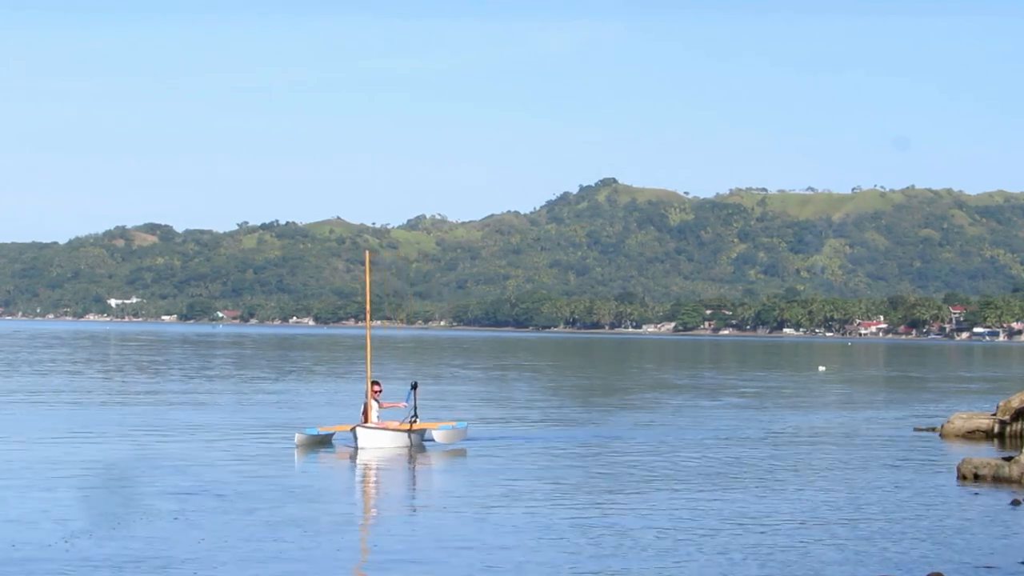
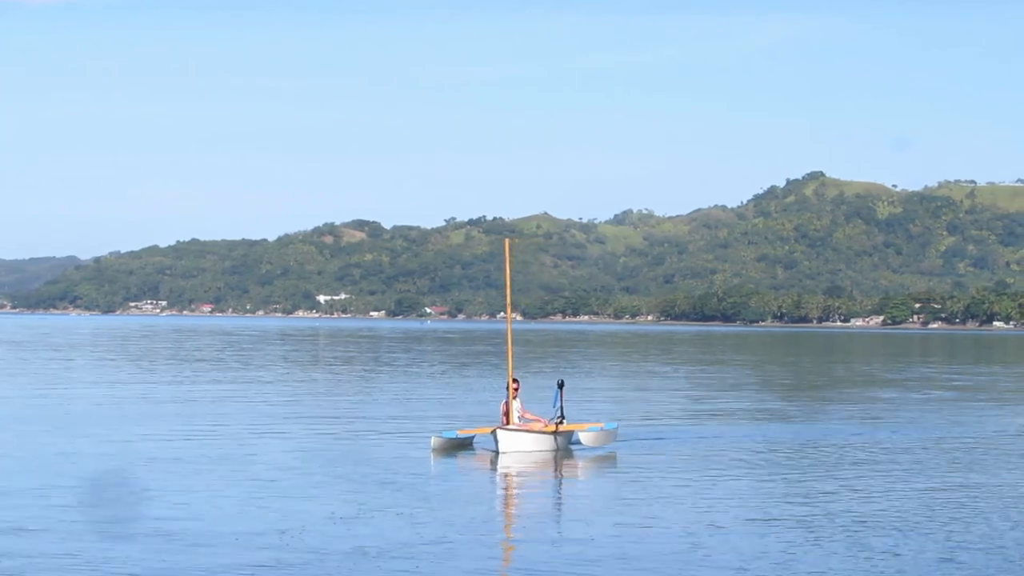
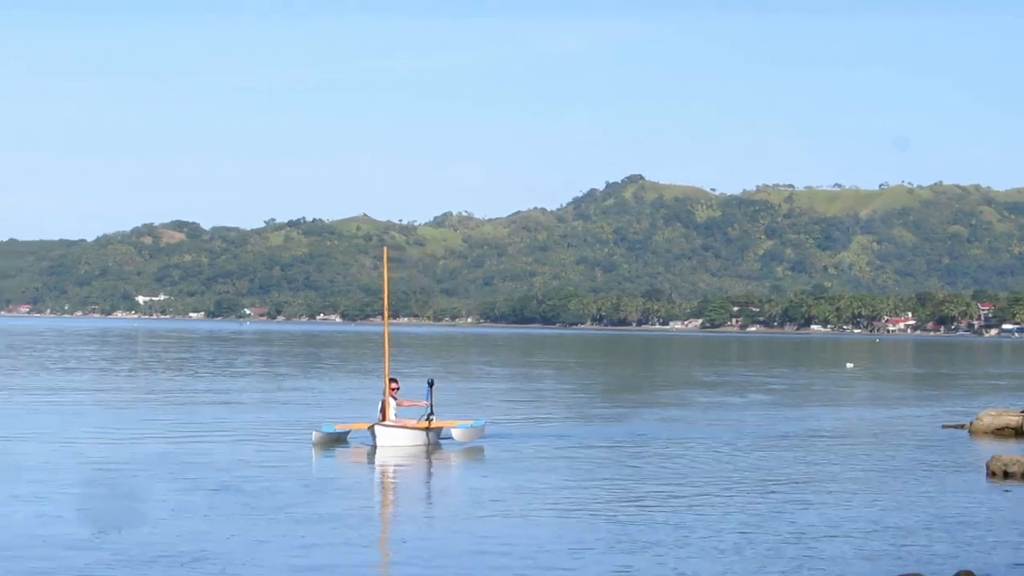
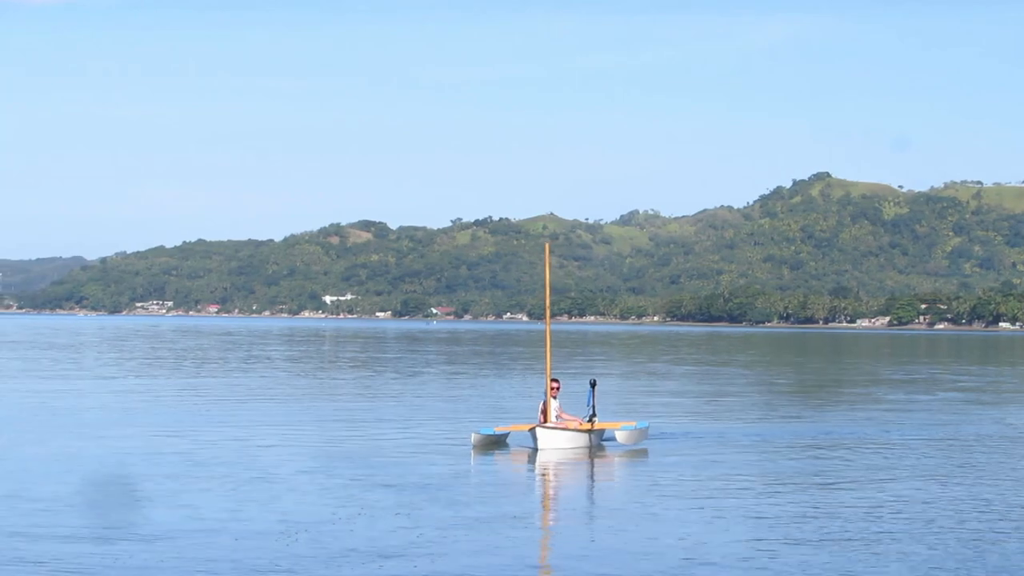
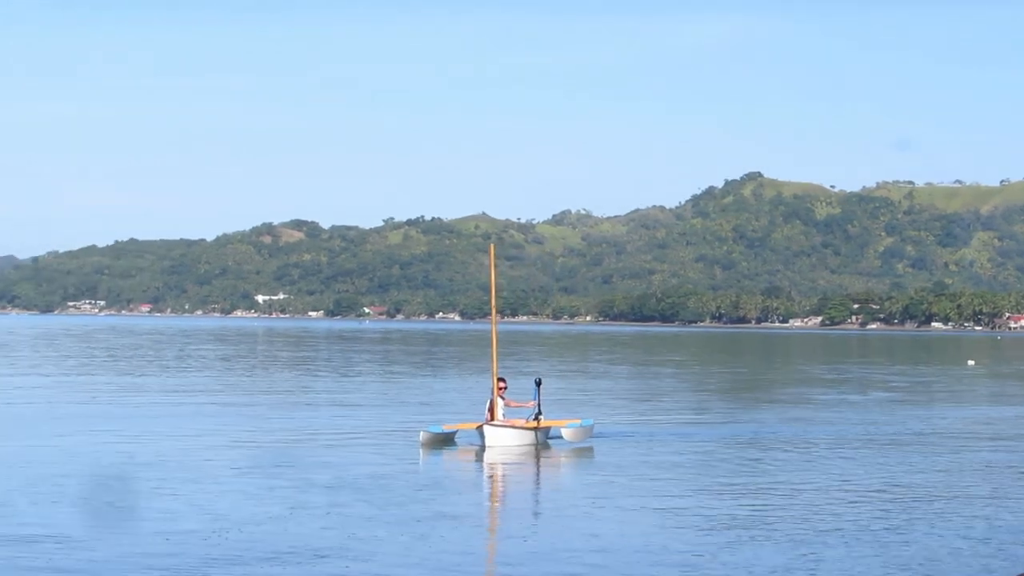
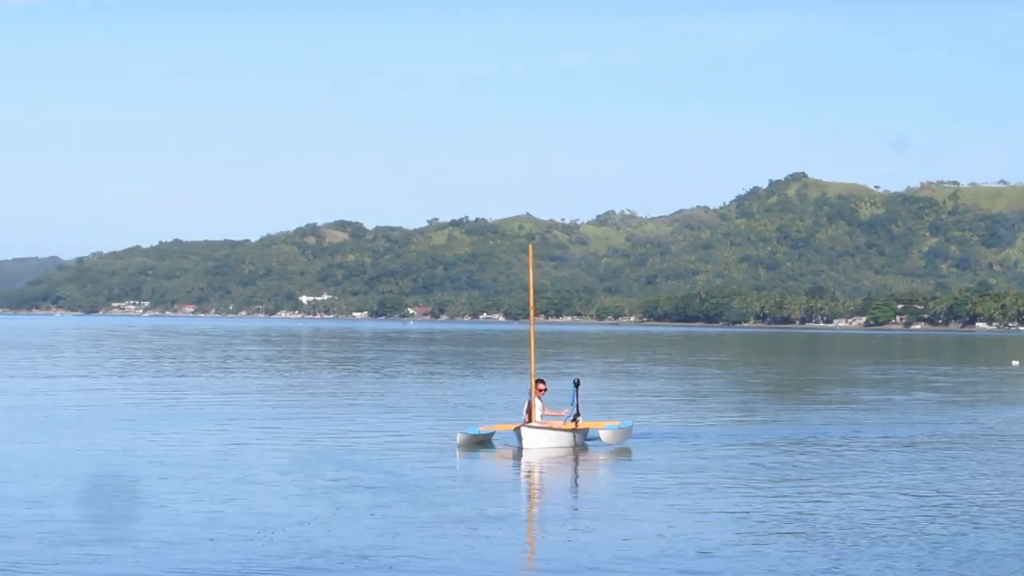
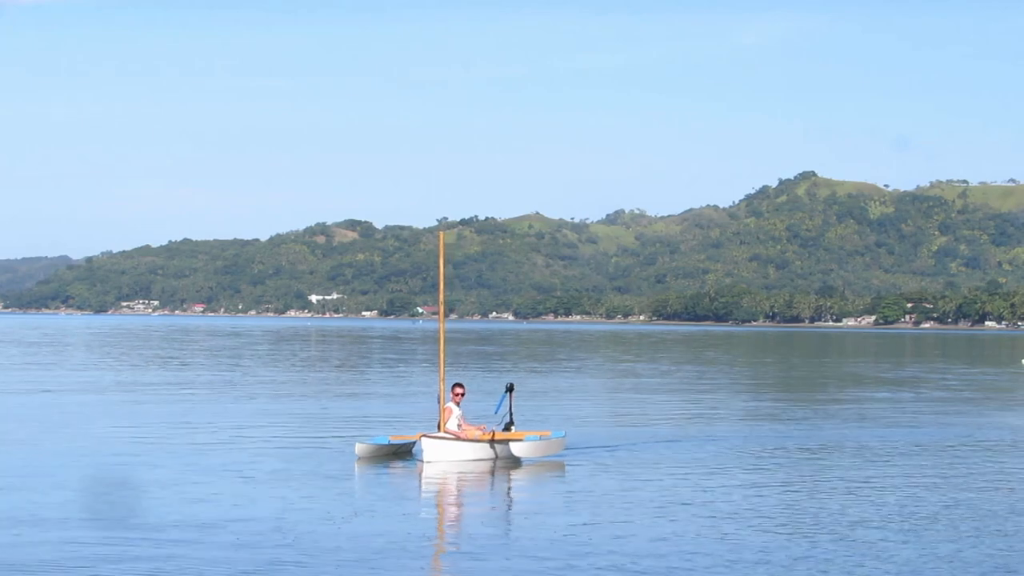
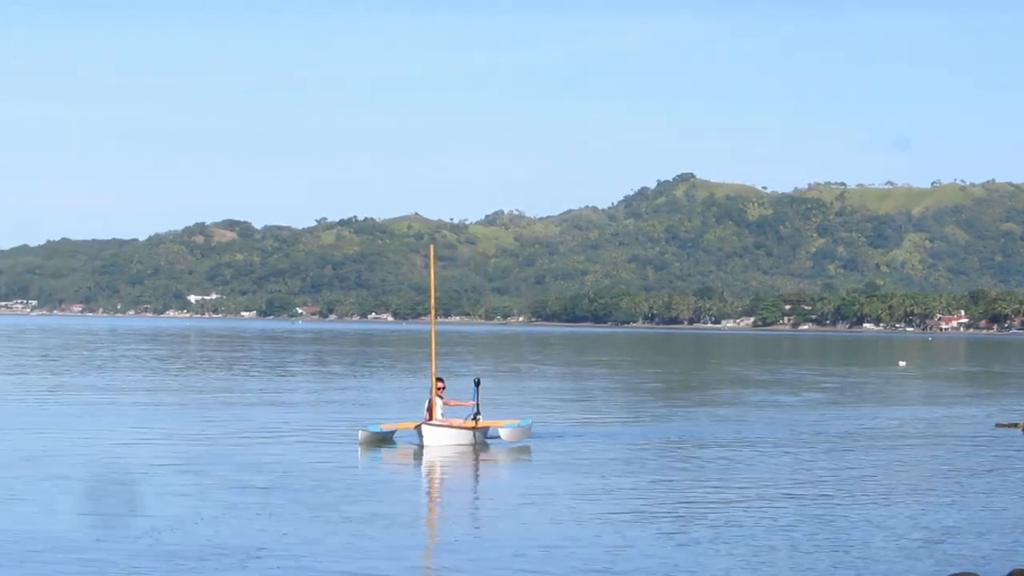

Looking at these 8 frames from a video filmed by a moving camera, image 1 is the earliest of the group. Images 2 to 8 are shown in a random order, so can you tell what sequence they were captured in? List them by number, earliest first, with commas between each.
3, 8, 5, 6, 4, 2, 7
